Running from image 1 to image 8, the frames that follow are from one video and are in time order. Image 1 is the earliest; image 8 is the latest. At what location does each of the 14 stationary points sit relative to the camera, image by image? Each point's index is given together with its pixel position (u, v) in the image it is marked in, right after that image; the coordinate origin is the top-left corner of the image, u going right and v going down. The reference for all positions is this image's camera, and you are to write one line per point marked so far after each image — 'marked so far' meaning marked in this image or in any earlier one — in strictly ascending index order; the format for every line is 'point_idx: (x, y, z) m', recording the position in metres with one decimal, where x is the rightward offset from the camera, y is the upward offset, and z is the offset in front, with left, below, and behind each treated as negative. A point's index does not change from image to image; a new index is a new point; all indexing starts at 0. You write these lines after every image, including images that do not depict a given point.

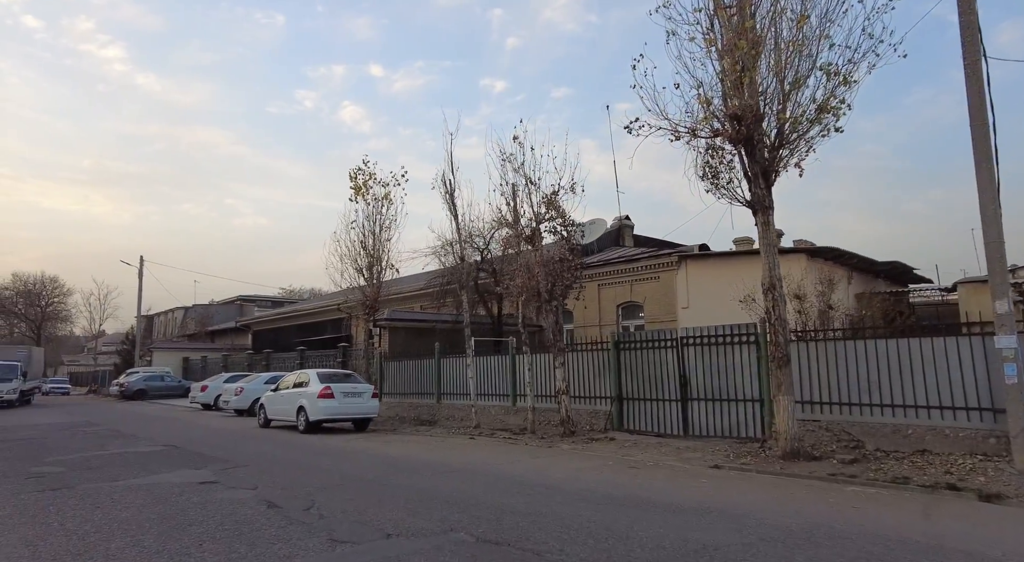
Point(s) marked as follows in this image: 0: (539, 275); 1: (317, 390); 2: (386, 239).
0: (+0.6, +0.1, +13.0) m
1: (-5.0, -2.8, +15.1) m
2: (-4.2, +1.5, +19.6) m
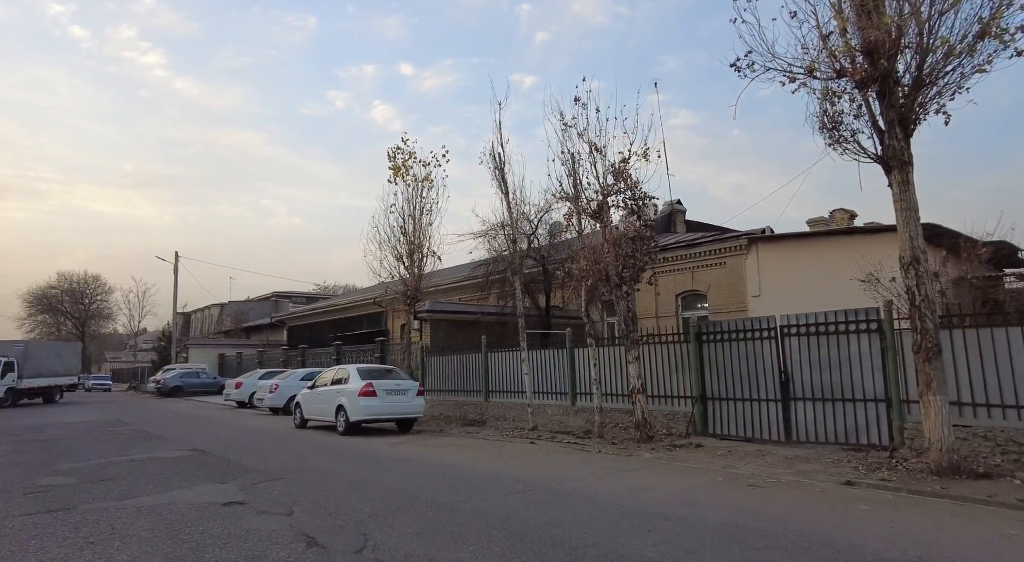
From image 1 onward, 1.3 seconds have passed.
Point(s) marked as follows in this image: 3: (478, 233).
0: (+1.9, +0.5, +11.3) m
1: (-3.6, -2.5, +13.7) m
2: (-2.6, +1.8, +18.1) m
3: (-0.4, +1.9, +19.4) m
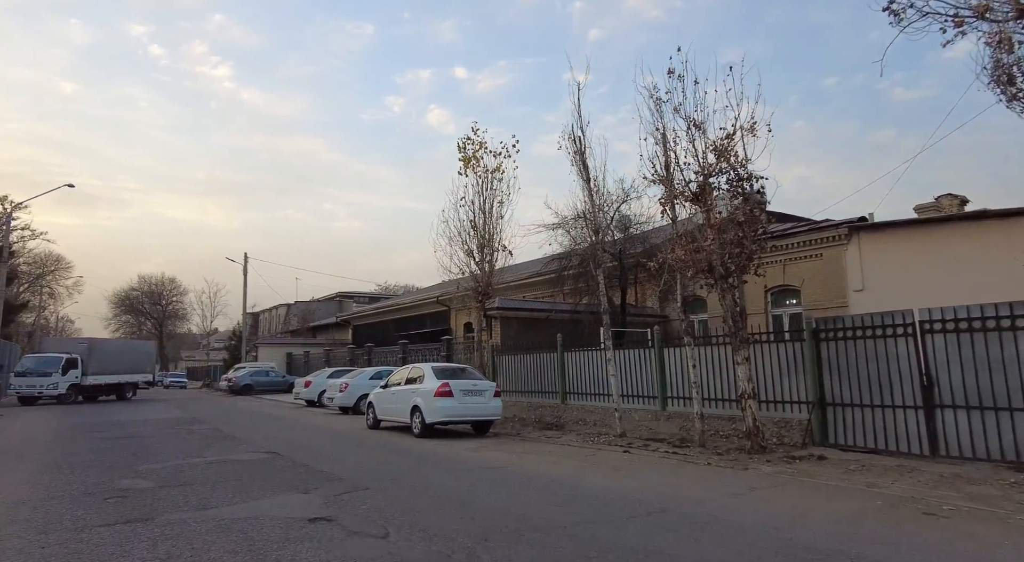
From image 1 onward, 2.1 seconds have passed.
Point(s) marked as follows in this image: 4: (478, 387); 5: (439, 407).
0: (+3.5, +0.7, +10.1) m
1: (-1.8, -2.4, +13.0) m
2: (-0.4, +1.9, +17.3) m
3: (+1.9, +2.0, +18.4) m
4: (-0.8, -2.4, +13.2) m
5: (-1.6, -2.8, +12.7) m
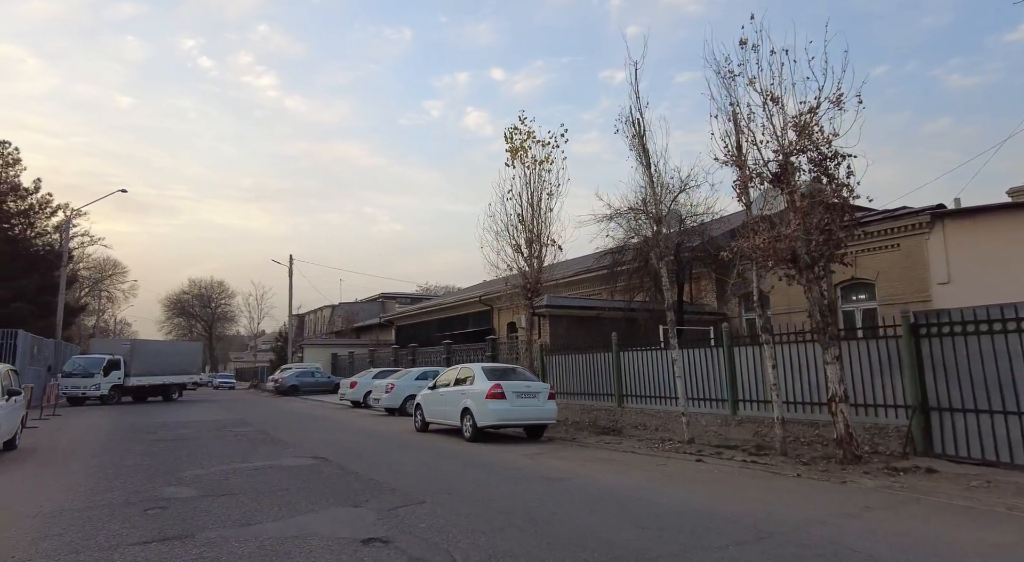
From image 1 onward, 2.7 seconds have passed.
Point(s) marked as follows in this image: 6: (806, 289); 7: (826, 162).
0: (+4.4, +0.8, +9.1) m
1: (-0.6, -2.3, +12.3) m
2: (+1.0, +2.0, +16.5) m
3: (+3.4, +2.2, +17.4) m
4: (+0.4, -2.3, +12.4) m
5: (-0.5, -2.7, +12.0) m
6: (+4.7, -0.1, +9.3) m
7: (+5.0, +1.9, +9.3) m
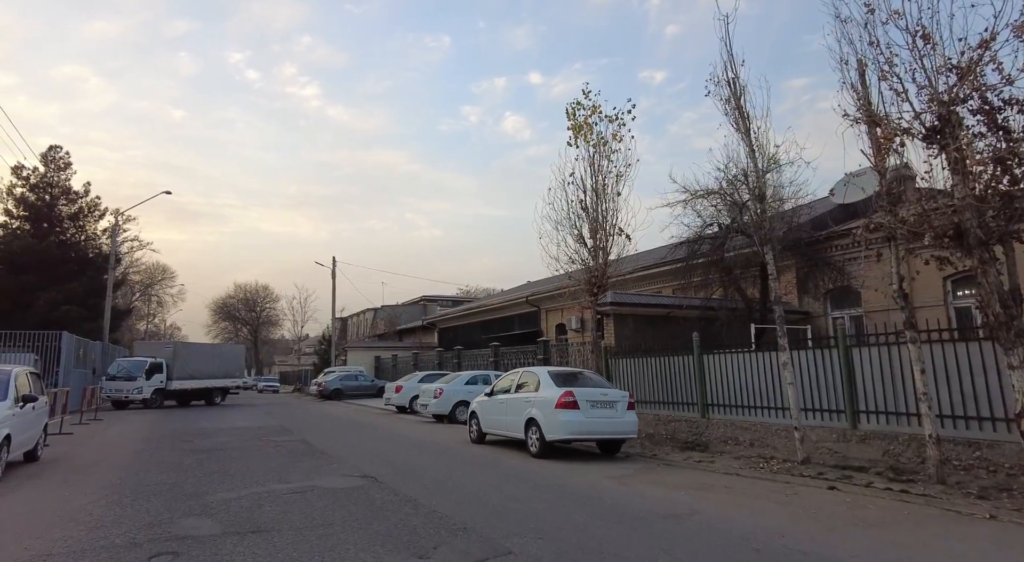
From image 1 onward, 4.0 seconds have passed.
0: (+5.5, +1.0, +7.1) m
1: (+0.7, -2.1, +10.6) m
2: (+2.6, +2.2, +14.8) m
3: (+5.0, +2.3, +15.5) m
4: (+1.8, -2.1, +10.7) m
5: (+0.9, -2.5, +10.3) m
6: (+5.8, +0.1, +7.3) m
7: (+6.1, +2.1, +7.3) m
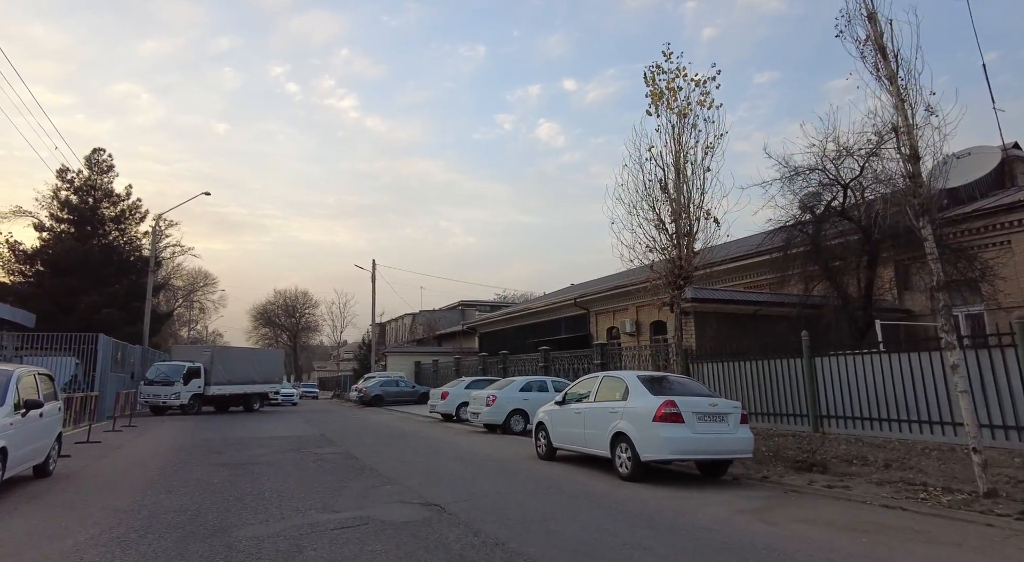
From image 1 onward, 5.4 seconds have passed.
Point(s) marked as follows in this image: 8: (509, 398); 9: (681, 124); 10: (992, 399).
0: (+6.6, +1.3, +5.0) m
1: (+2.0, -1.9, +8.7) m
2: (+4.1, +2.4, +12.8) m
3: (+6.6, +2.5, +13.4) m
4: (+3.1, -1.9, +8.7) m
5: (+2.2, -2.3, +8.4) m
6: (+6.9, +0.4, +5.2) m
7: (+7.2, +2.4, +5.1) m
8: (-0.1, -3.5, +17.3) m
9: (+3.6, +3.3, +12.5) m
10: (+6.7, -1.6, +8.4) m
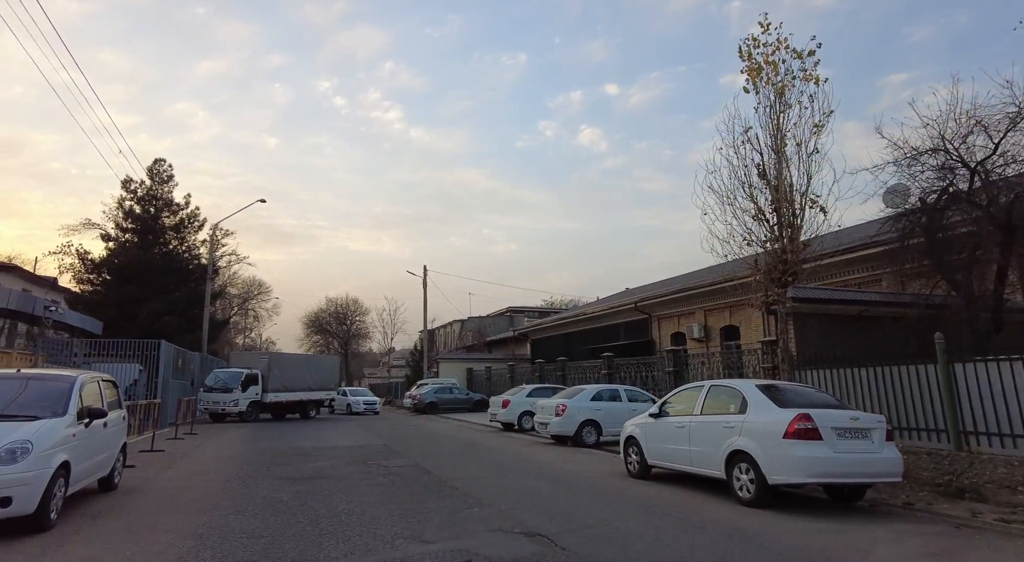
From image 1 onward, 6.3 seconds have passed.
0: (+7.6, +1.5, +3.5) m
1: (+3.4, -1.8, +7.5) m
2: (+5.7, +2.4, +11.5) m
3: (+8.2, +2.6, +11.9) m
4: (+4.4, -1.8, +7.4) m
5: (+3.5, -2.2, +7.2) m
6: (+8.0, +0.6, +3.6) m
7: (+8.2, +2.6, +3.6) m
8: (+1.9, -3.5, +16.2) m
9: (+5.2, +3.4, +11.2) m
10: (+8.0, -1.5, +6.8) m
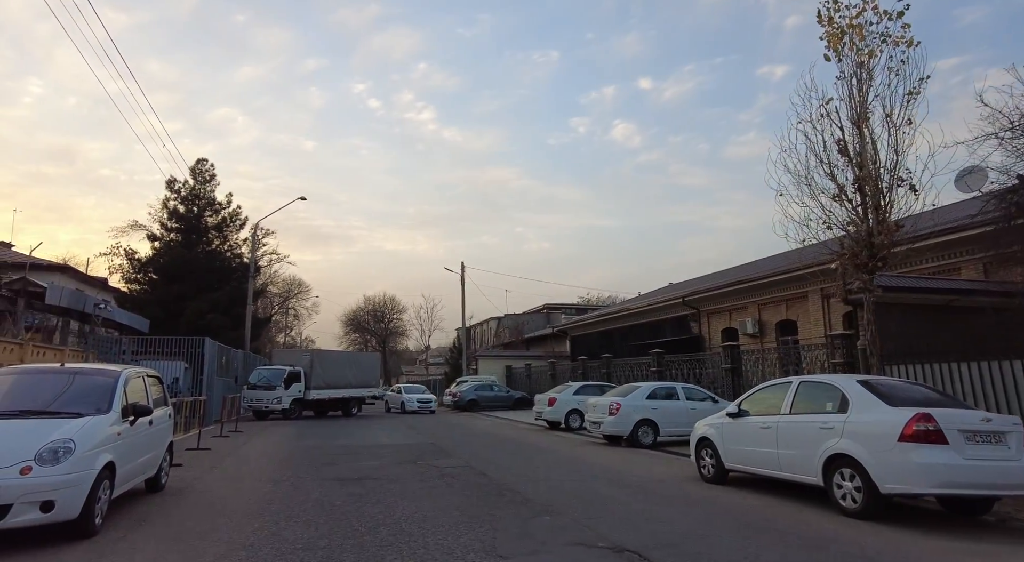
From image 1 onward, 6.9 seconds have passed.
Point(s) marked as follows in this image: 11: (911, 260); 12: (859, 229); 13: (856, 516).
0: (+8.2, +1.7, +2.3) m
1: (+4.2, -1.6, +6.5) m
2: (+6.7, +2.7, +10.4) m
3: (+9.3, +2.9, +10.6) m
4: (+5.3, -1.6, +6.4) m
5: (+4.3, -2.0, +6.2) m
6: (+8.6, +0.8, +2.4) m
7: (+8.8, +2.9, +2.4) m
8: (+3.3, -3.3, +15.3) m
9: (+6.2, +3.6, +10.2) m
10: (+8.8, -1.3, +5.6) m
11: (+9.1, +0.2, +14.7) m
12: (+6.2, +0.9, +10.4) m
13: (+4.0, -2.7, +6.7) m
